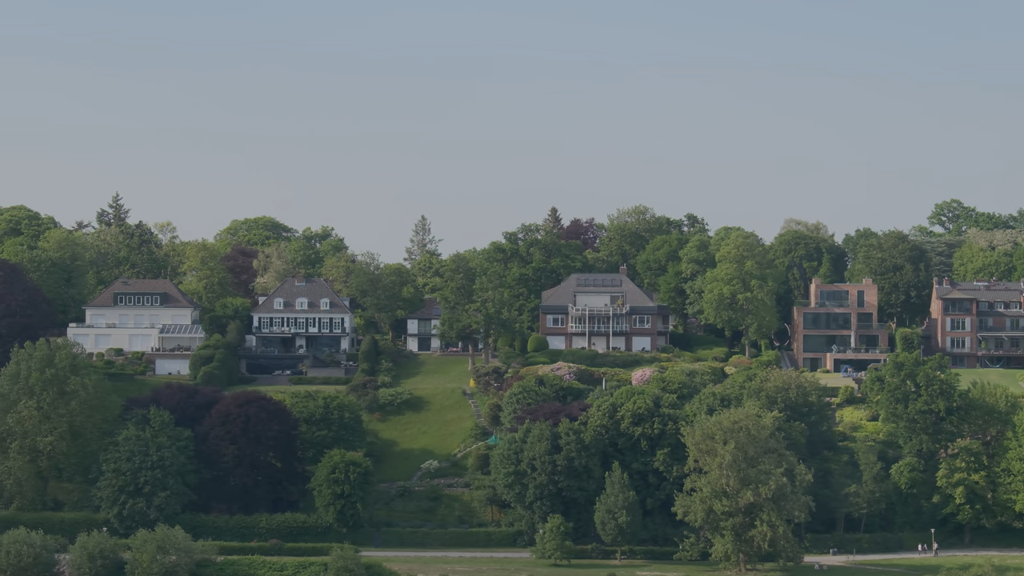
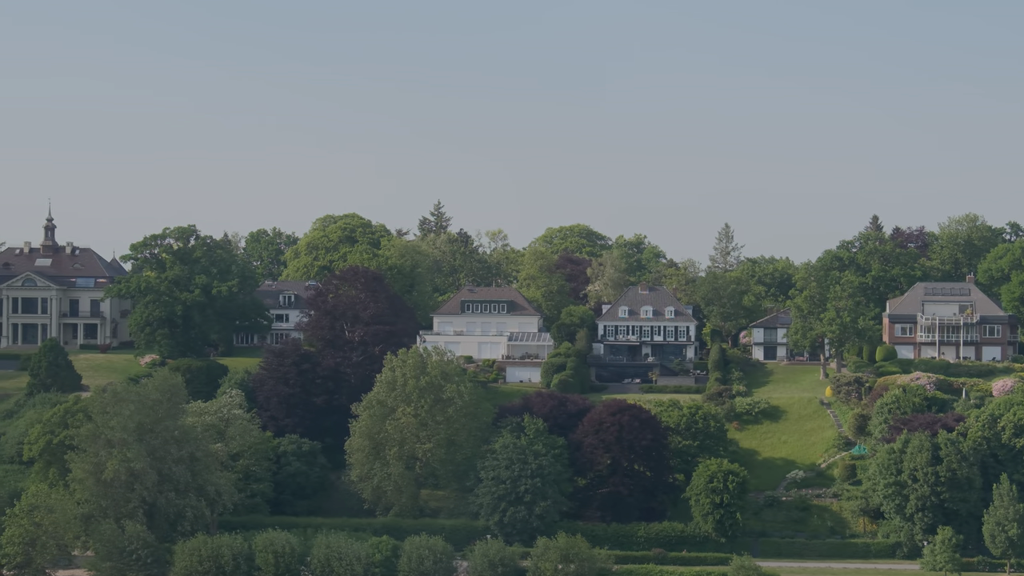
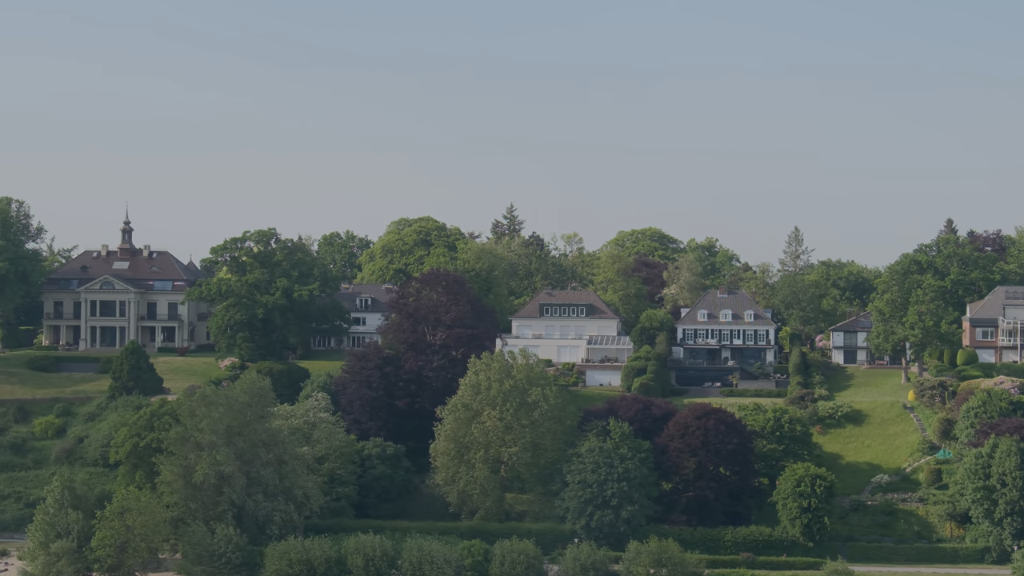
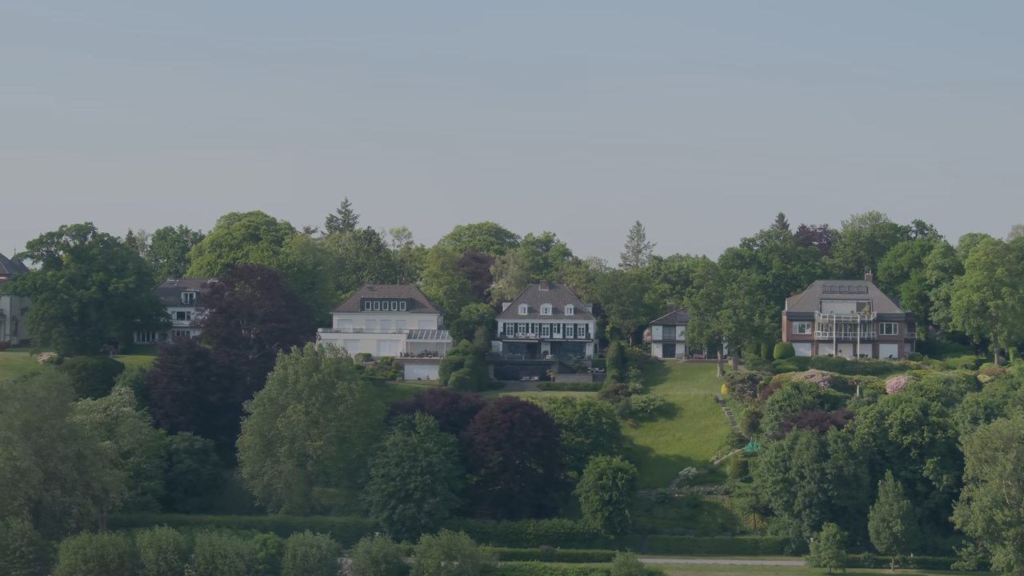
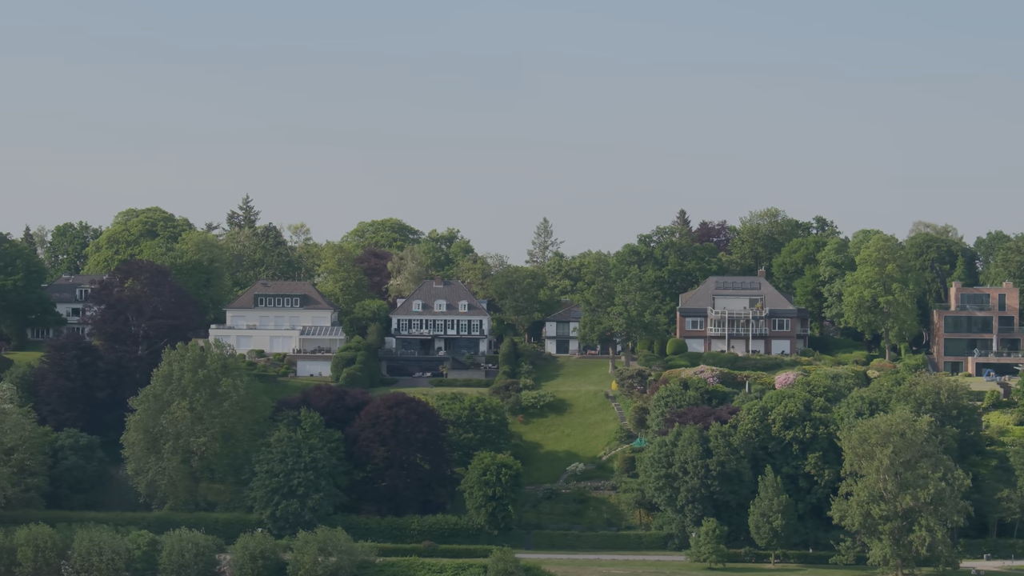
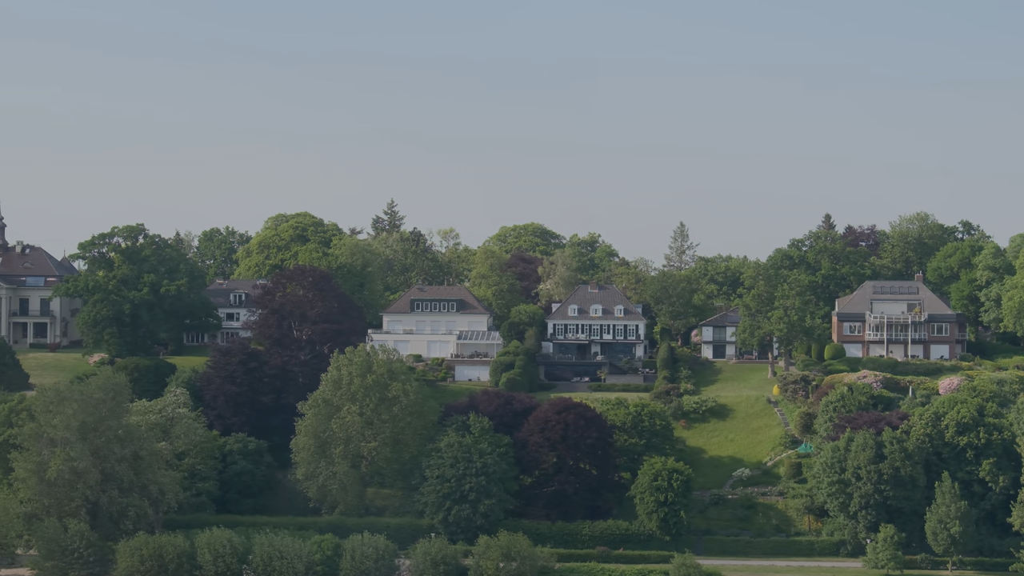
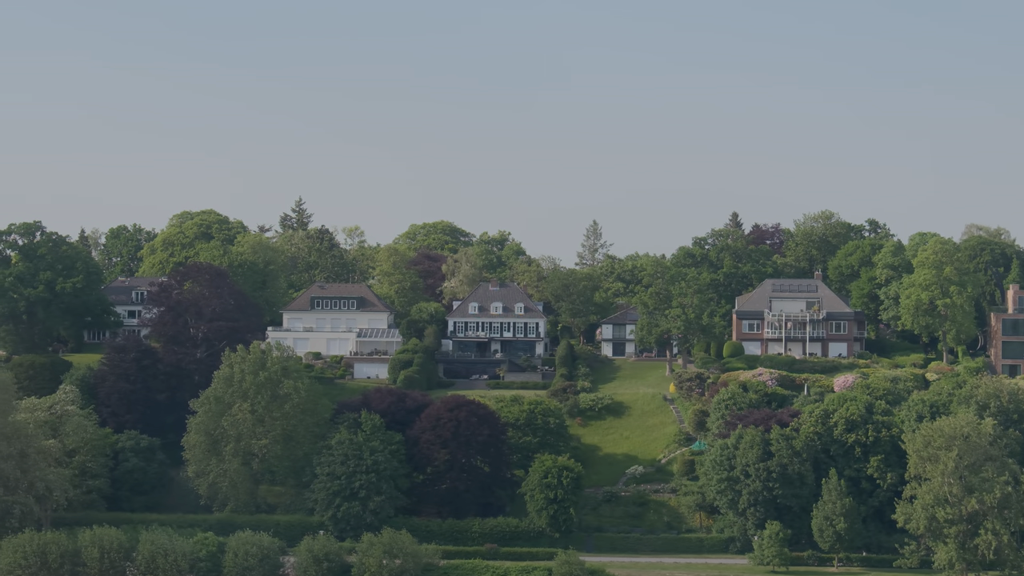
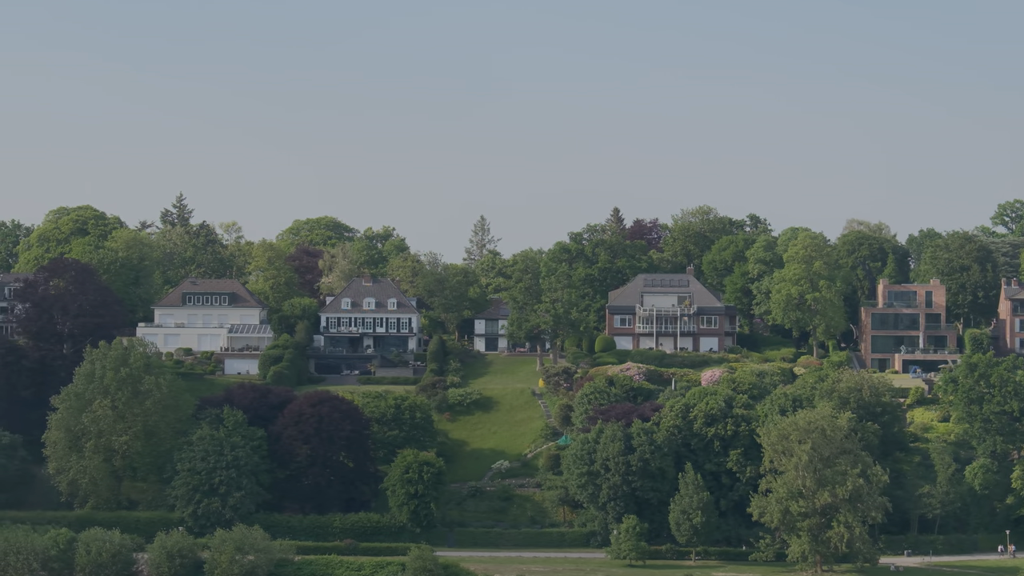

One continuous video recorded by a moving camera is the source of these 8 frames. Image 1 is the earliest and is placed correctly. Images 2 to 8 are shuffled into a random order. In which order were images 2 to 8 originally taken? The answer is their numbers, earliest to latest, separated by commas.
8, 5, 7, 4, 6, 2, 3
